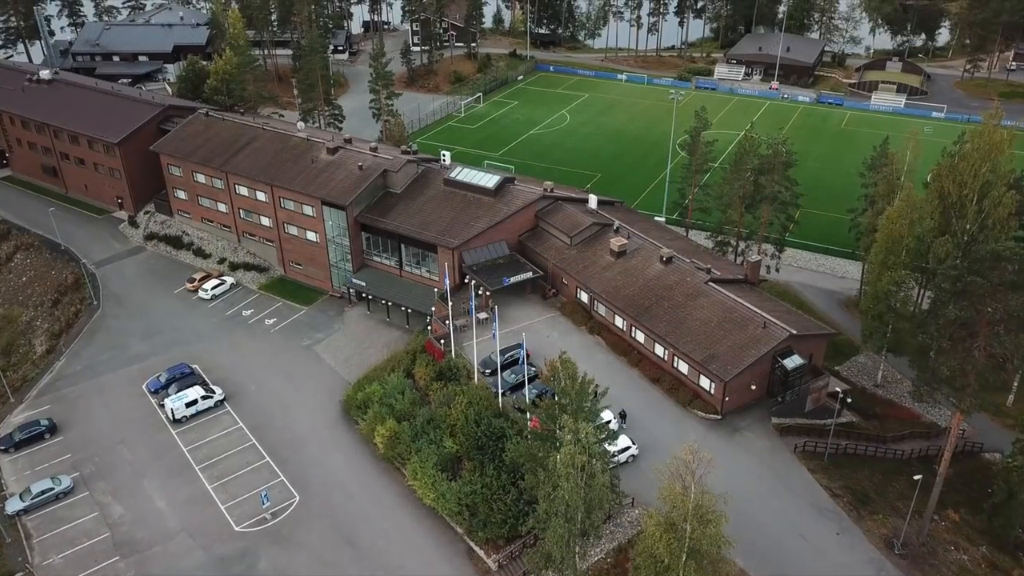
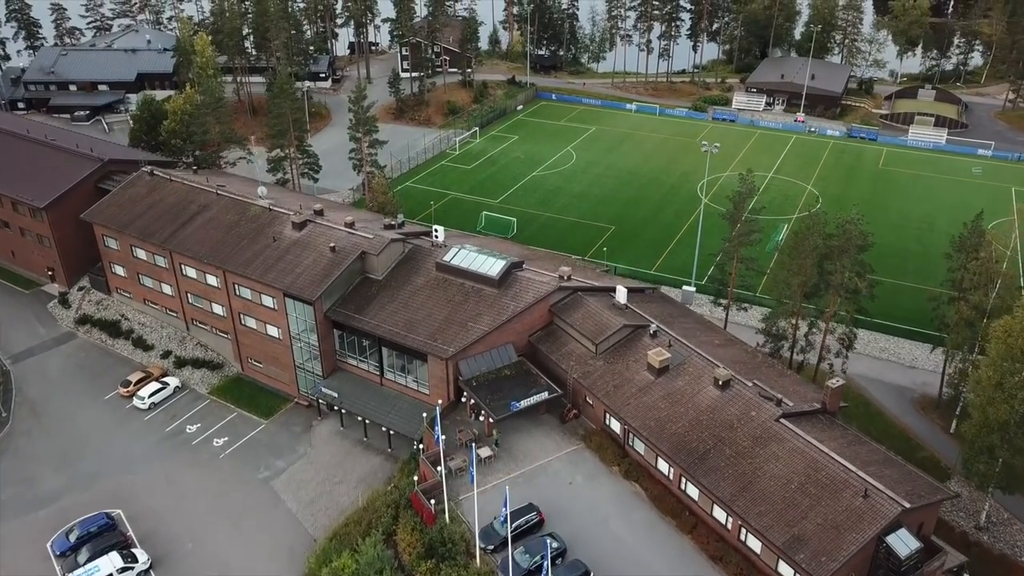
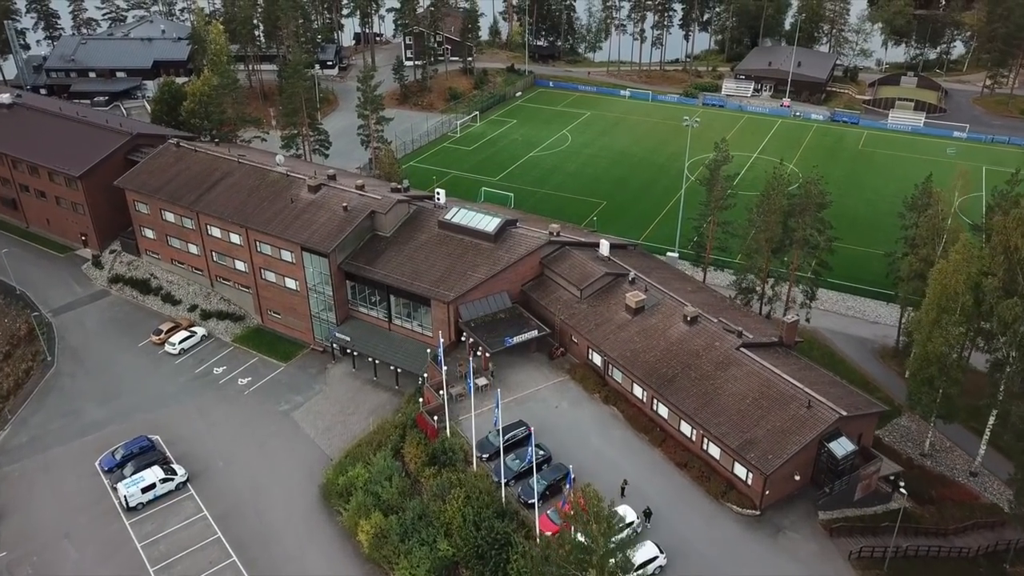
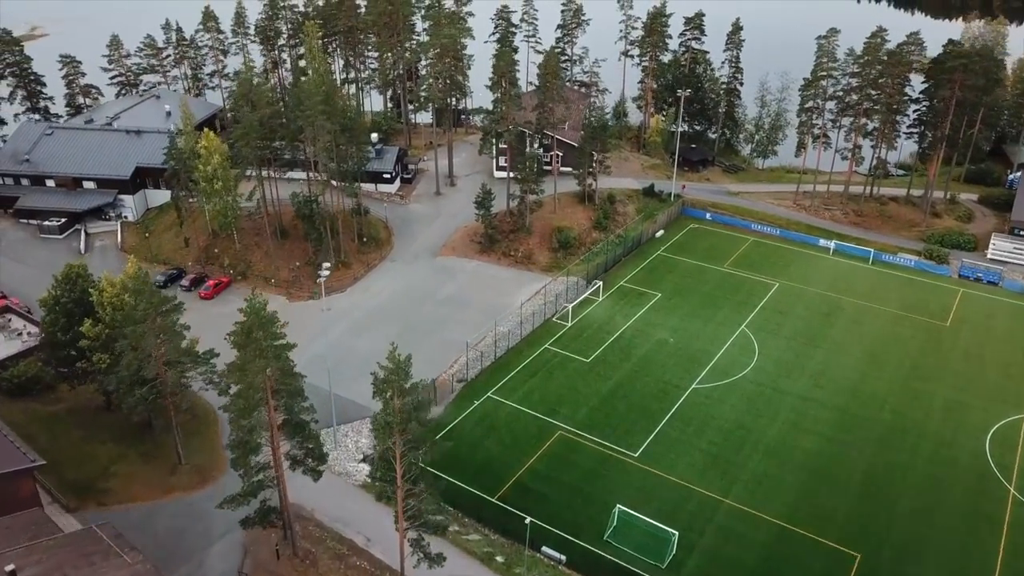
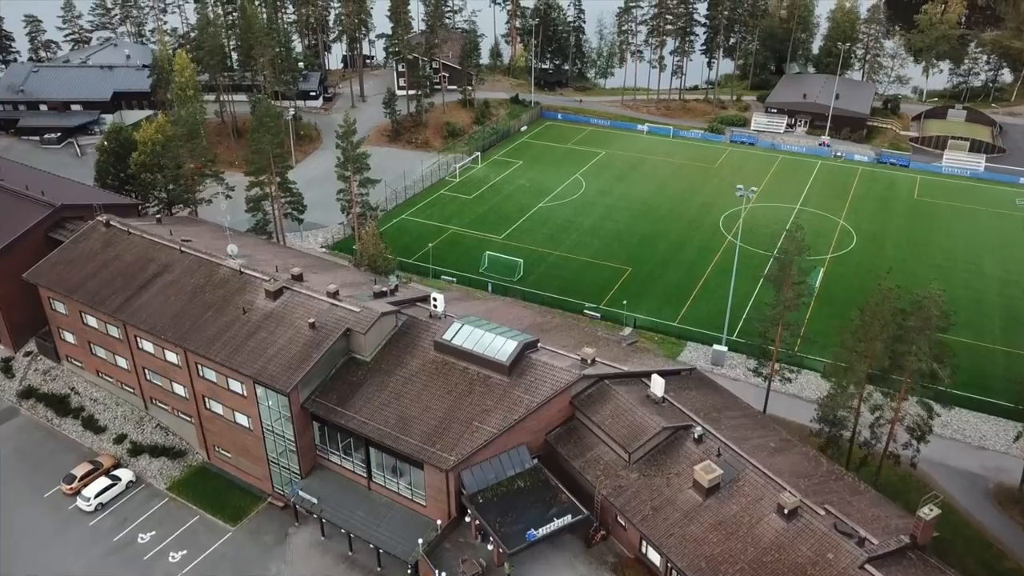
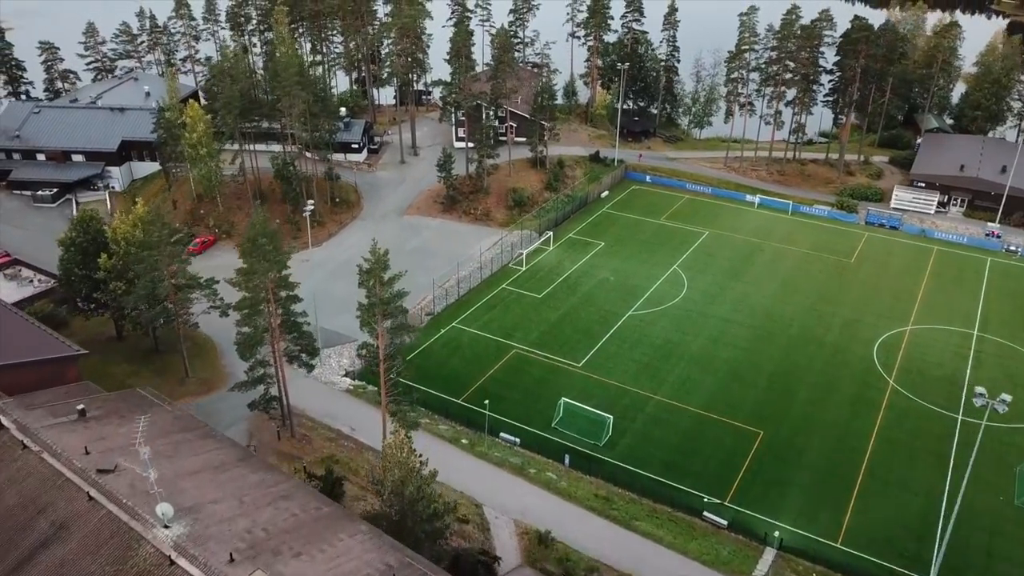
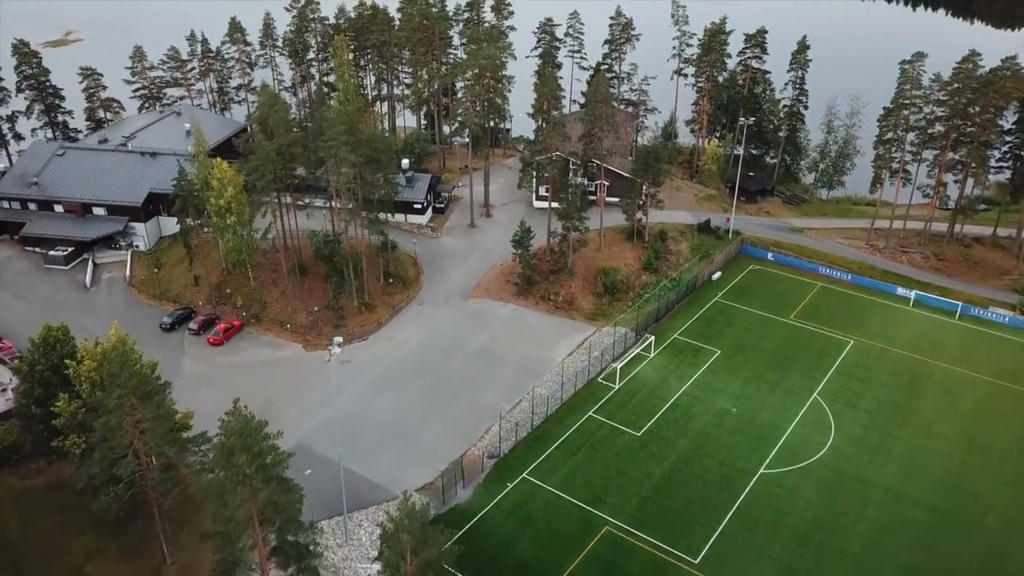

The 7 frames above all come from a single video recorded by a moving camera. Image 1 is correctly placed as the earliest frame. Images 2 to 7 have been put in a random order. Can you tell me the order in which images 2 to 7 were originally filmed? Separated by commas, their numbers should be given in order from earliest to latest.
3, 2, 5, 6, 4, 7
